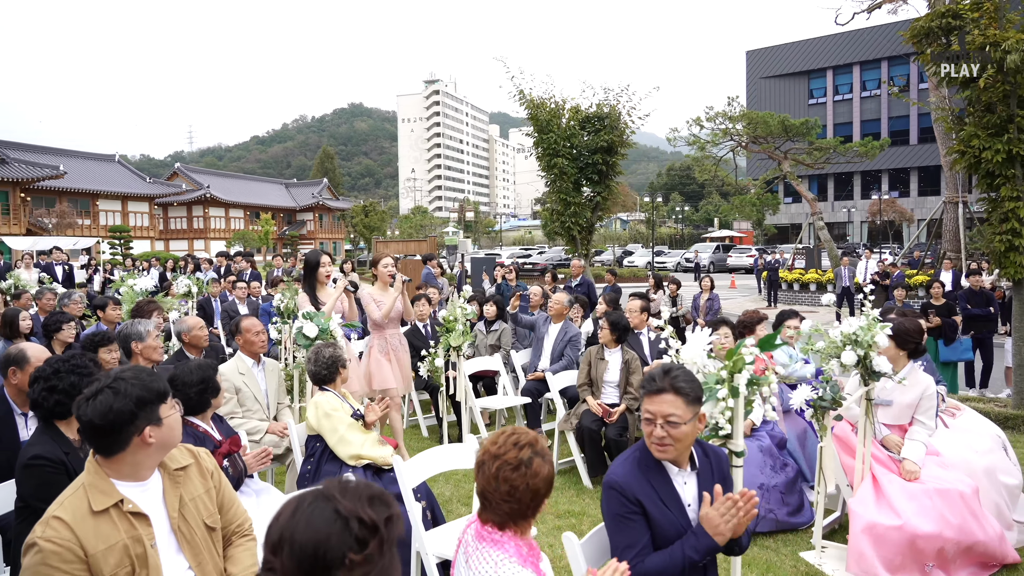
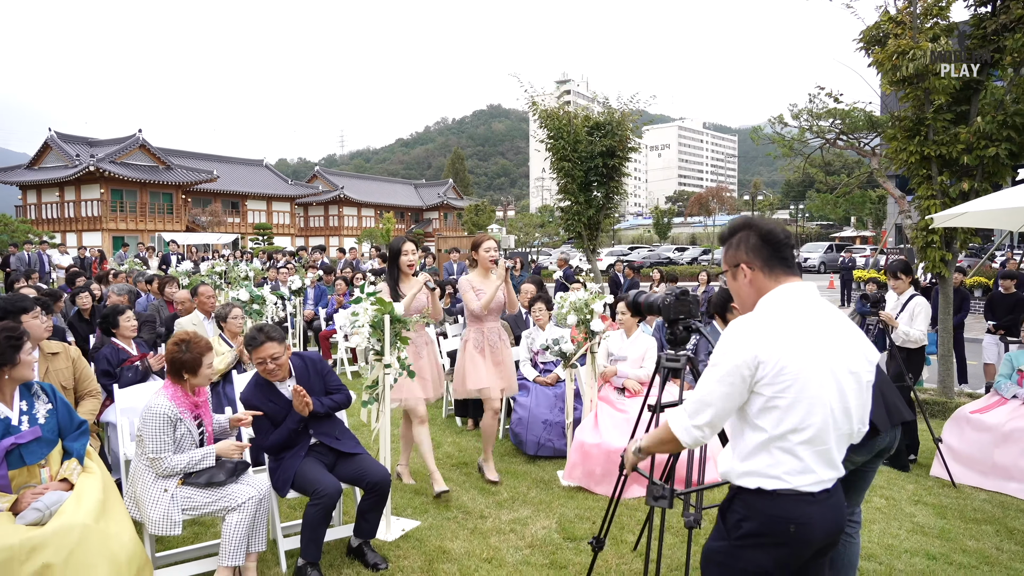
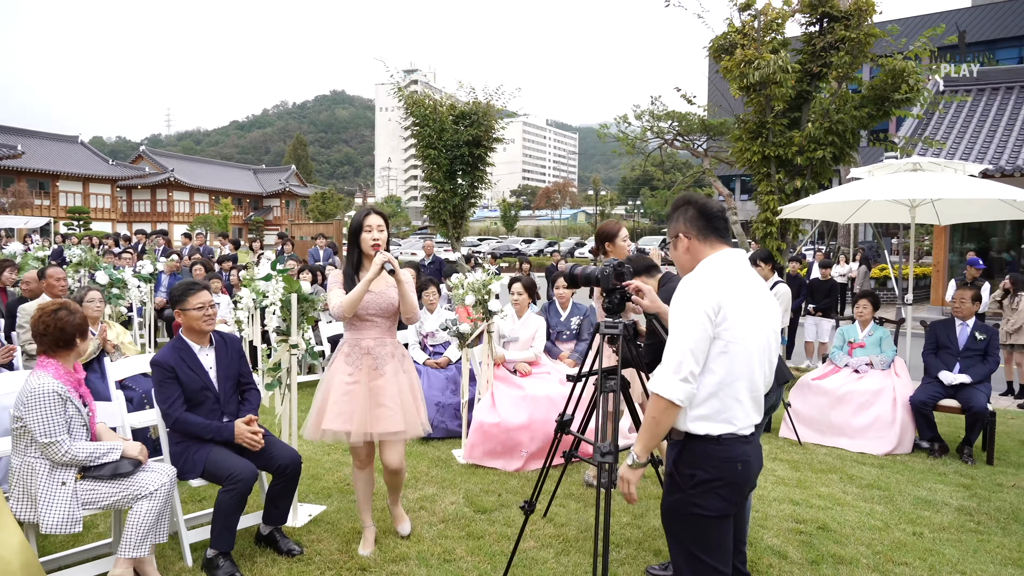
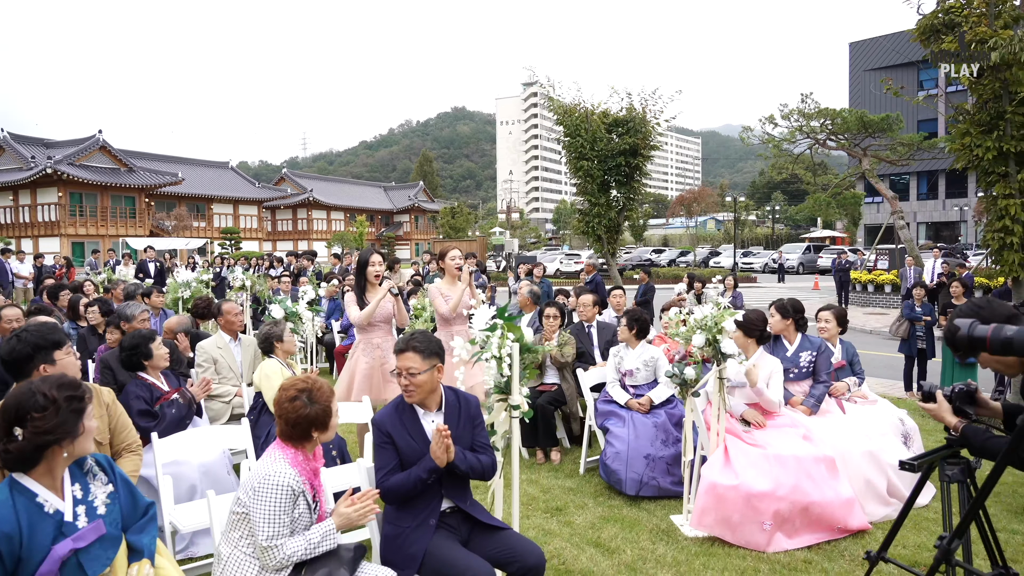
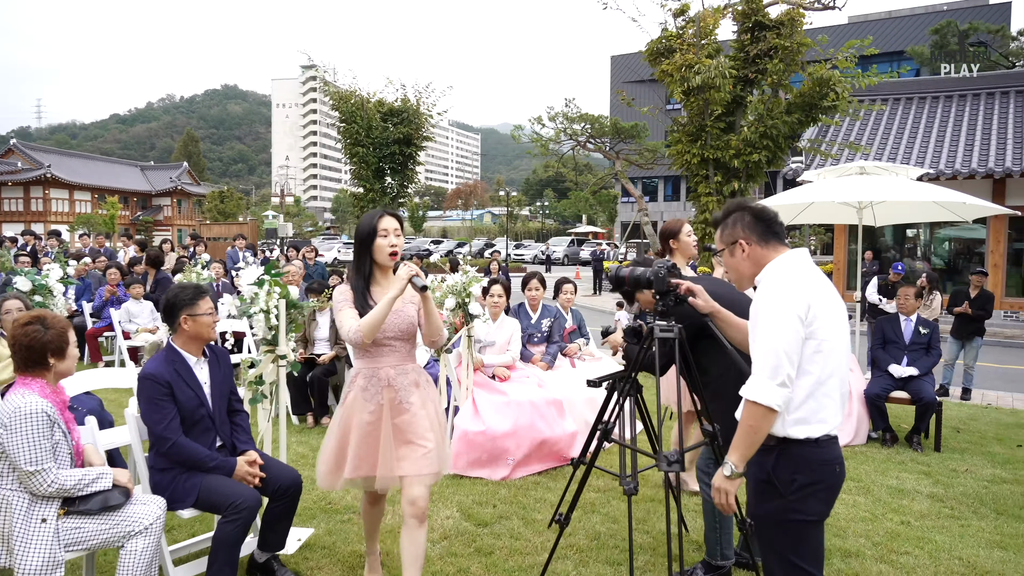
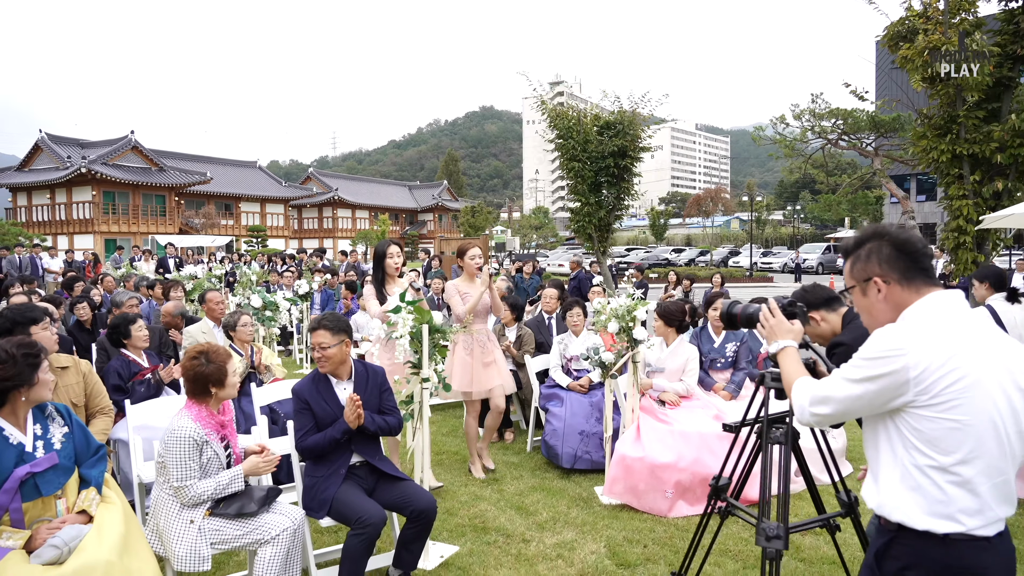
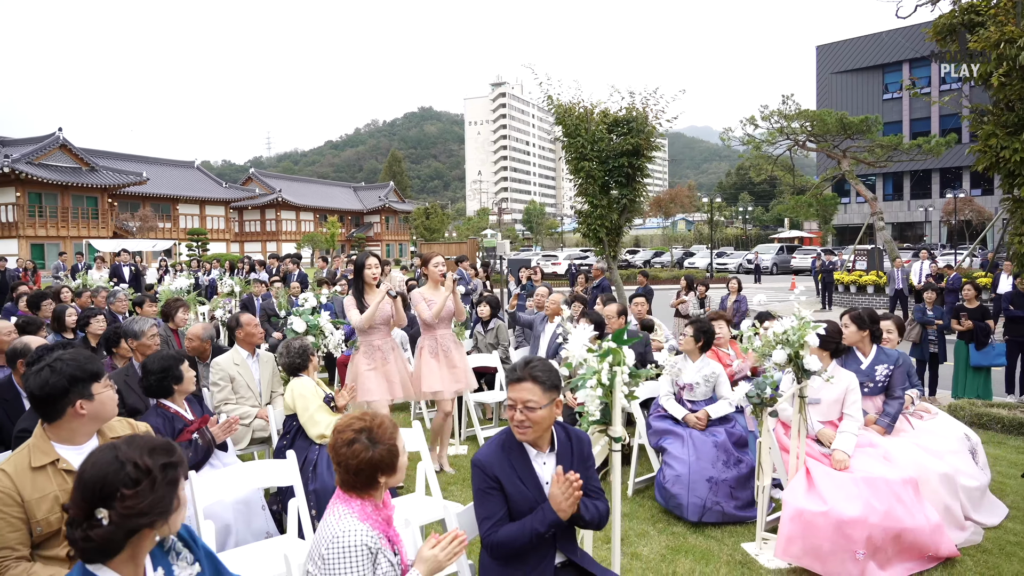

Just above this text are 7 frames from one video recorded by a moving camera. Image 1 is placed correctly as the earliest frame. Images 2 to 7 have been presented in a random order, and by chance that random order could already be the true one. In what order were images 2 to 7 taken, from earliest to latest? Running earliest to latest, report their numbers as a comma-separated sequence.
7, 4, 6, 2, 3, 5
